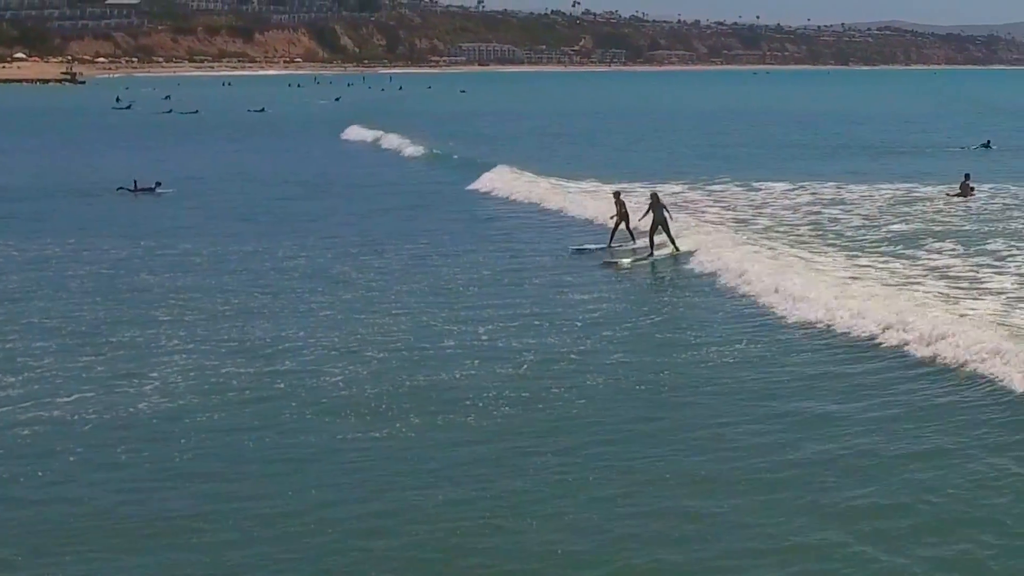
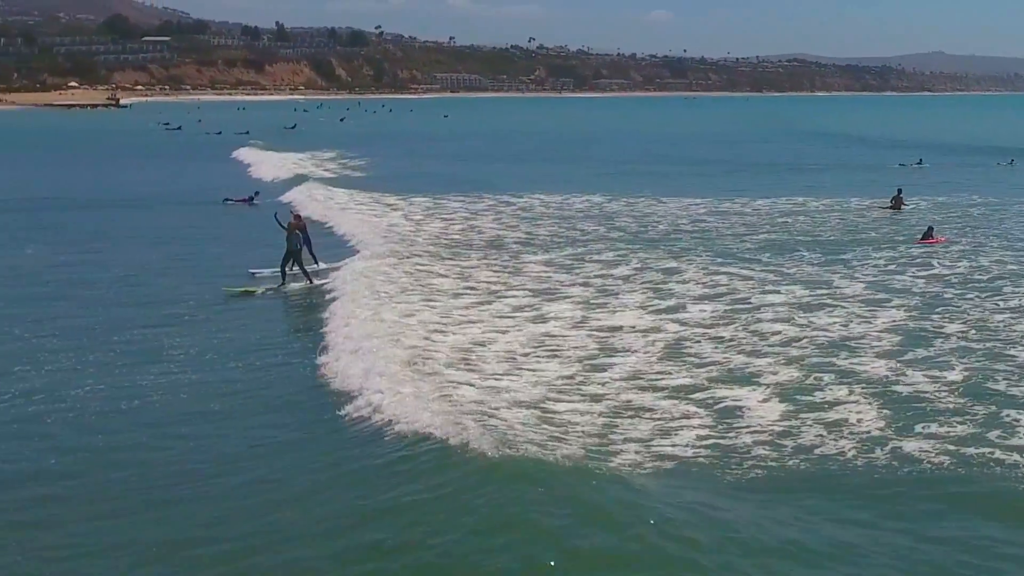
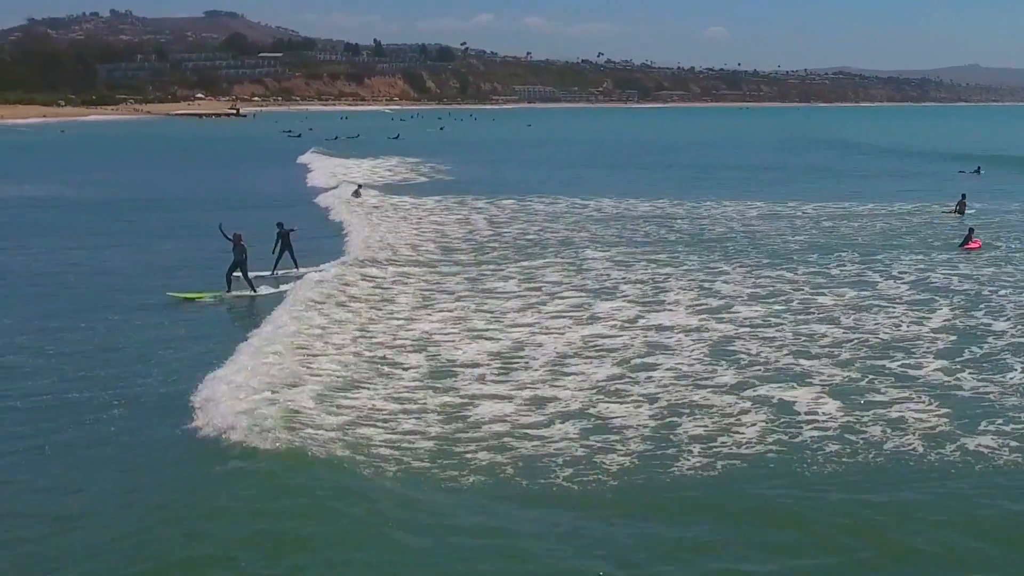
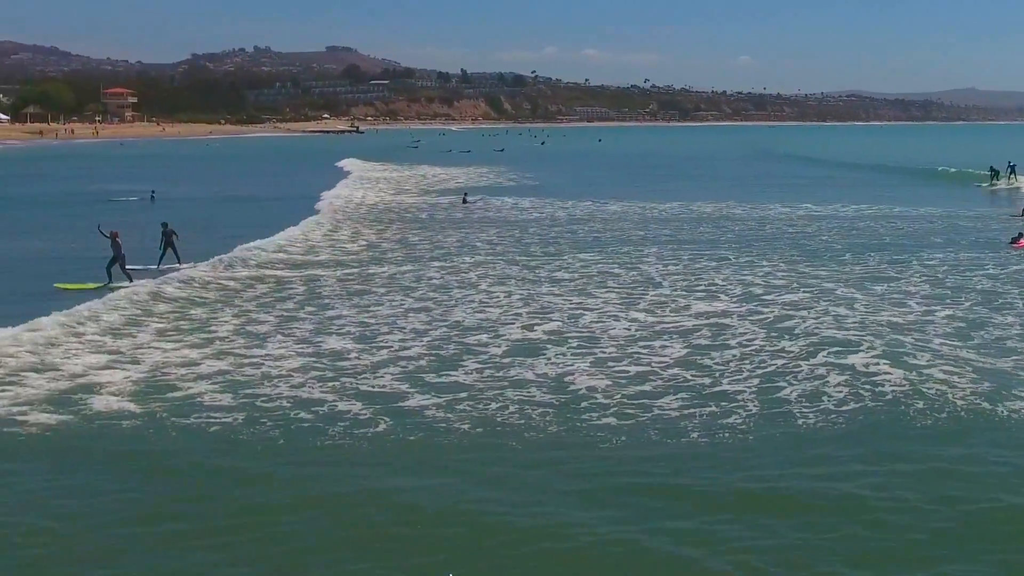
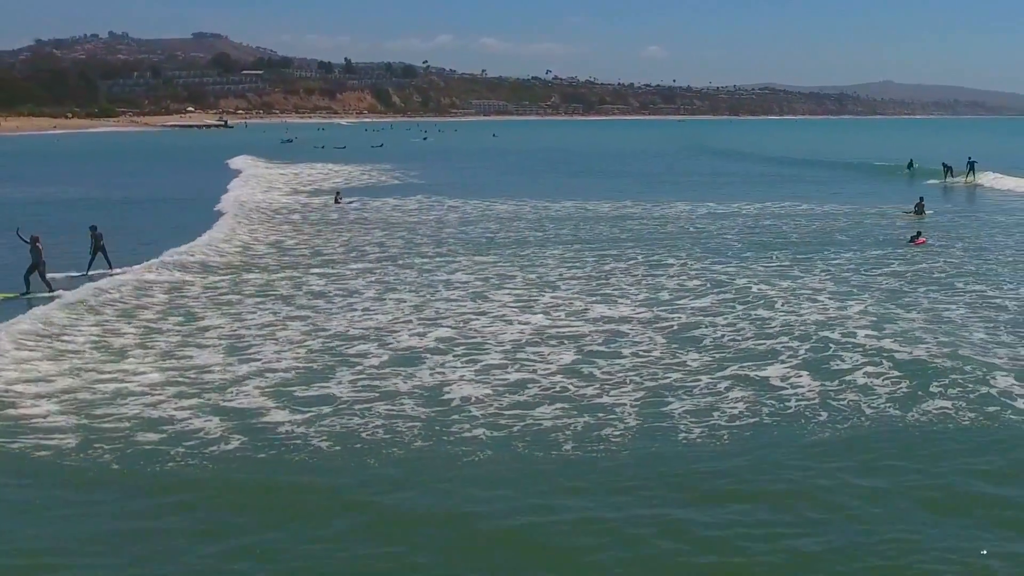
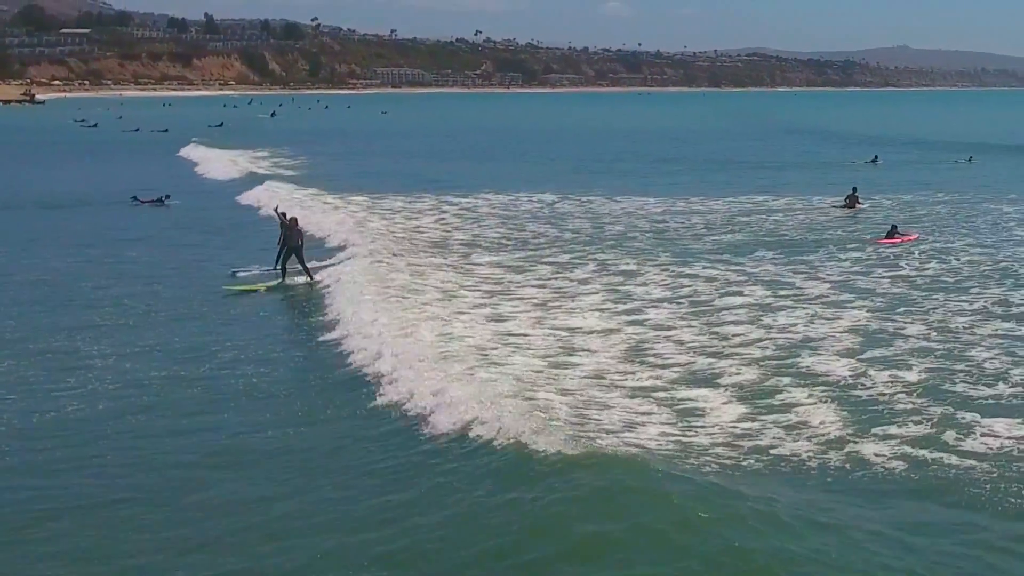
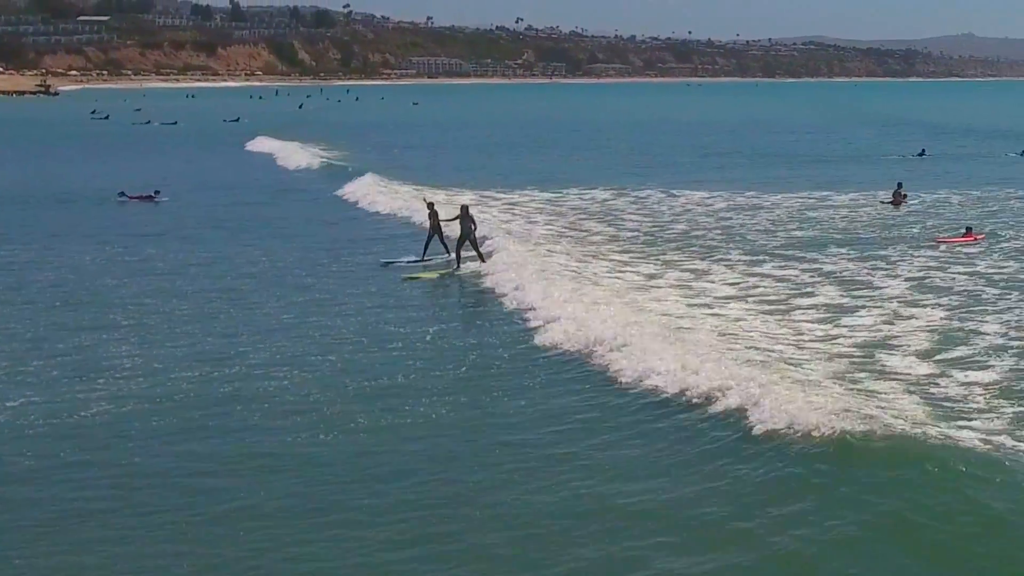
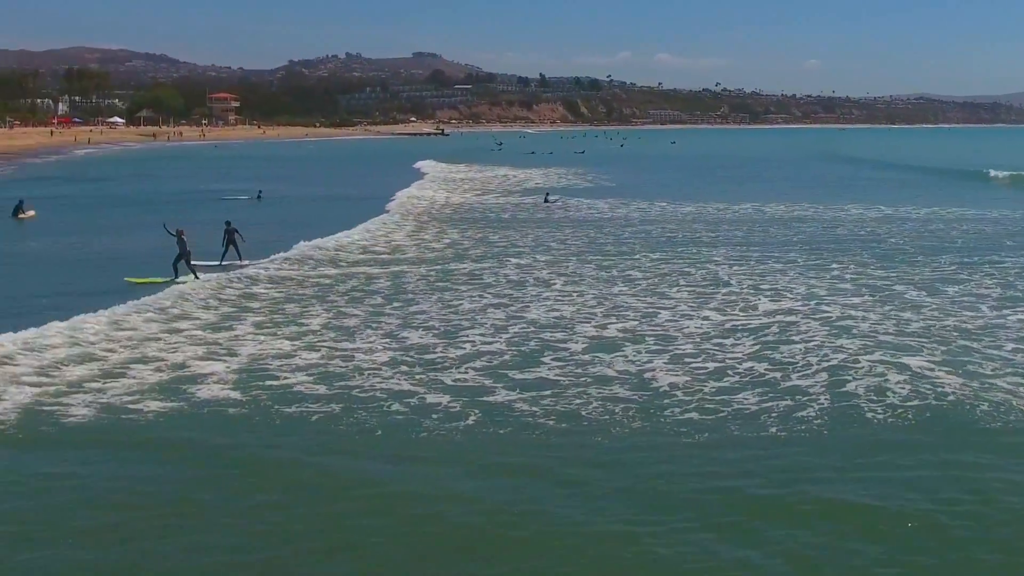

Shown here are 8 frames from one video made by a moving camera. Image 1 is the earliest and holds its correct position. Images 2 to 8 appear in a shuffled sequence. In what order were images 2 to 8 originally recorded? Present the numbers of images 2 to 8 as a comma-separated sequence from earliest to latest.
7, 6, 2, 3, 5, 4, 8
